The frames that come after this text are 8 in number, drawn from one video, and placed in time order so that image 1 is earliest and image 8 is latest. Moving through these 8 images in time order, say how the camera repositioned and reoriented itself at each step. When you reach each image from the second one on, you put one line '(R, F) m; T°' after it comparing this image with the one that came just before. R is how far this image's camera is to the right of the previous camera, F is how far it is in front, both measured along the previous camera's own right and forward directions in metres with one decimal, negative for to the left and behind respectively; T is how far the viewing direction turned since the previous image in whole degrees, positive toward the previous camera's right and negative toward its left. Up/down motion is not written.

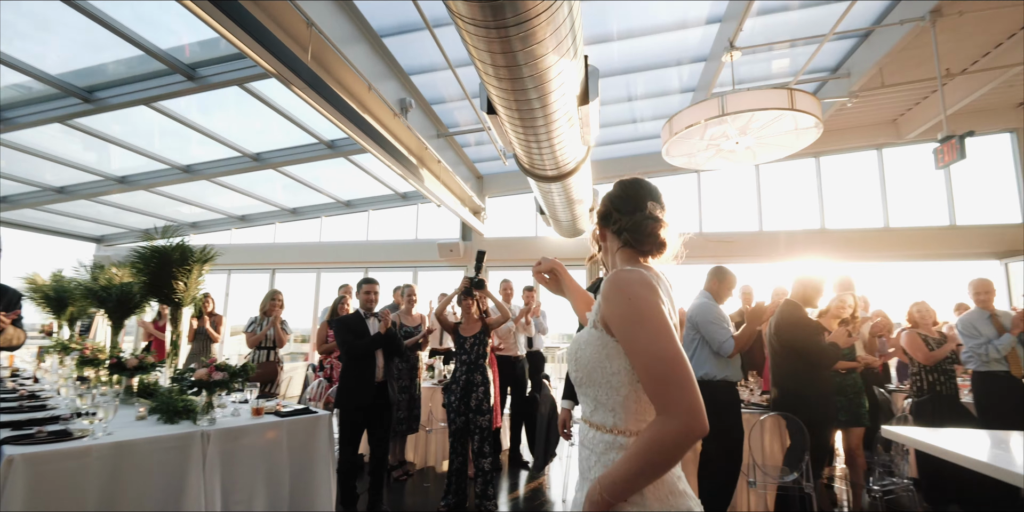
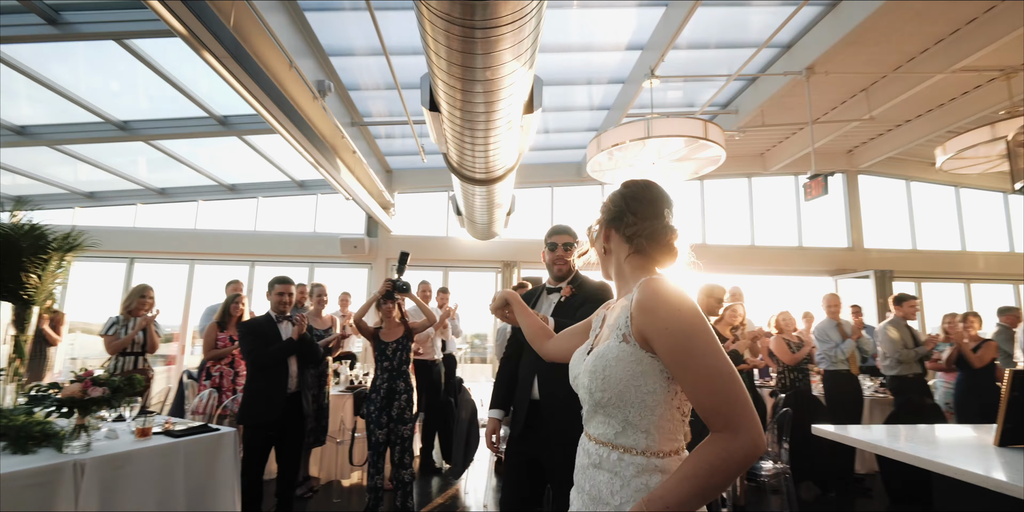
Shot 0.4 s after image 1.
(-0.4, +0.1) m; +14°
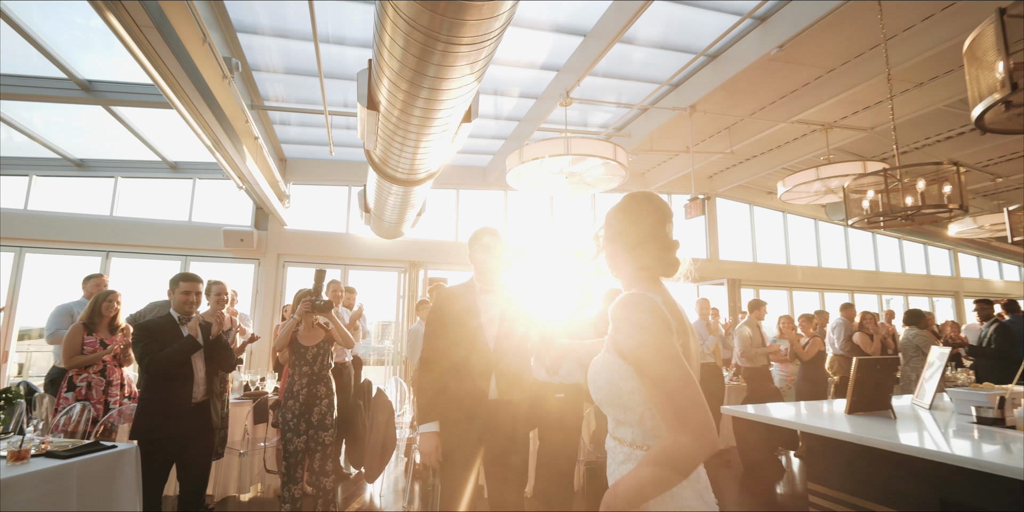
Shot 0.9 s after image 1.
(-0.4, -0.1) m; +15°
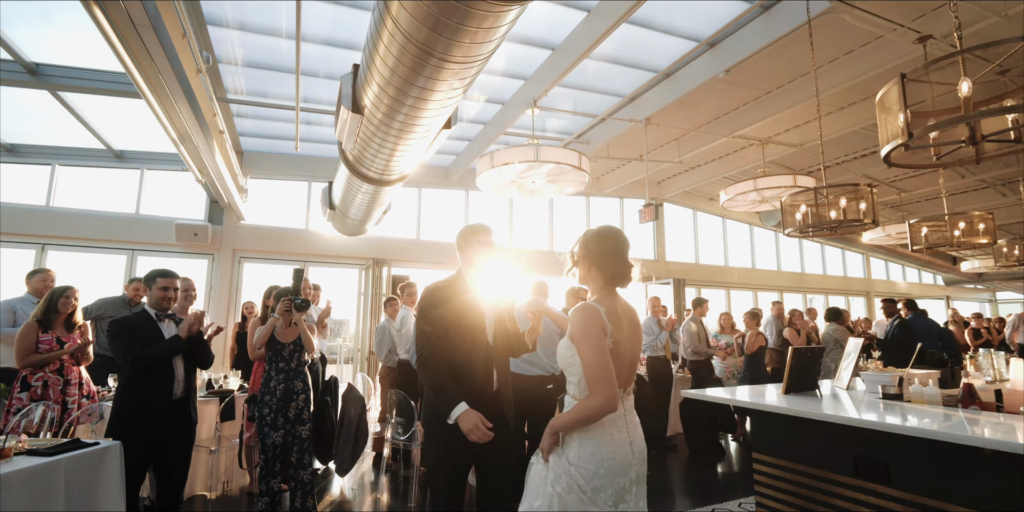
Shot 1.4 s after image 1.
(-0.2, -0.2) m; +6°
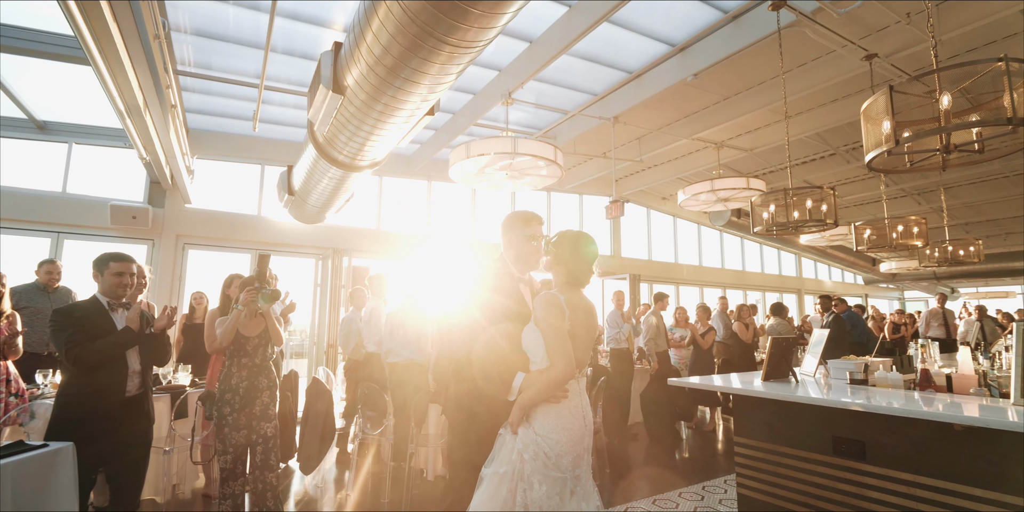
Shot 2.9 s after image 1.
(-0.3, 0.0) m; +7°
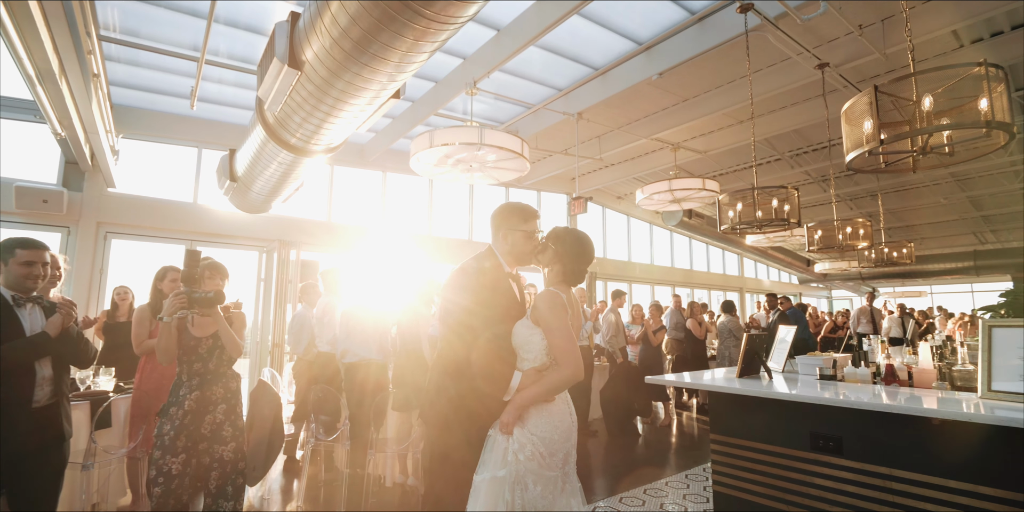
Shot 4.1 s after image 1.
(-0.2, +0.2) m; +6°
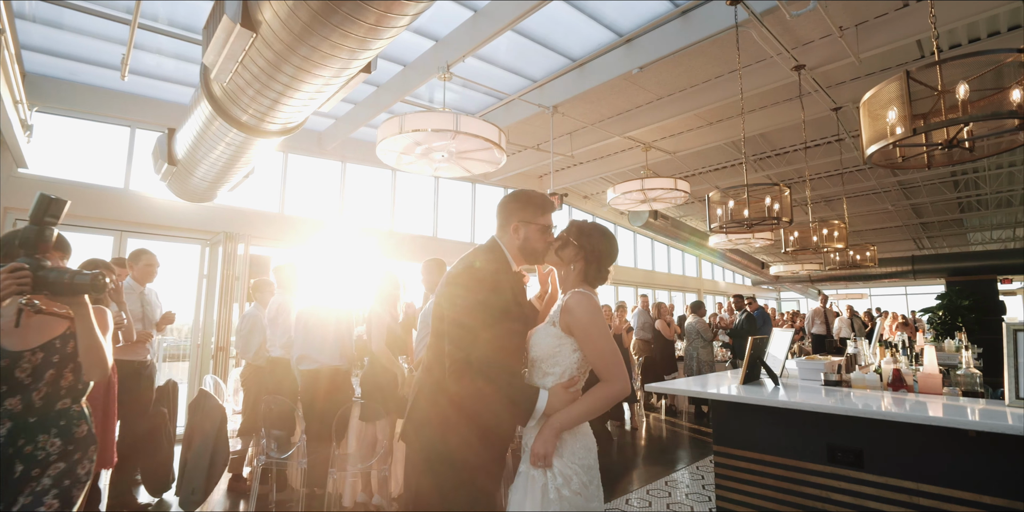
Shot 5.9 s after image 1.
(-0.2, +0.3) m; +5°
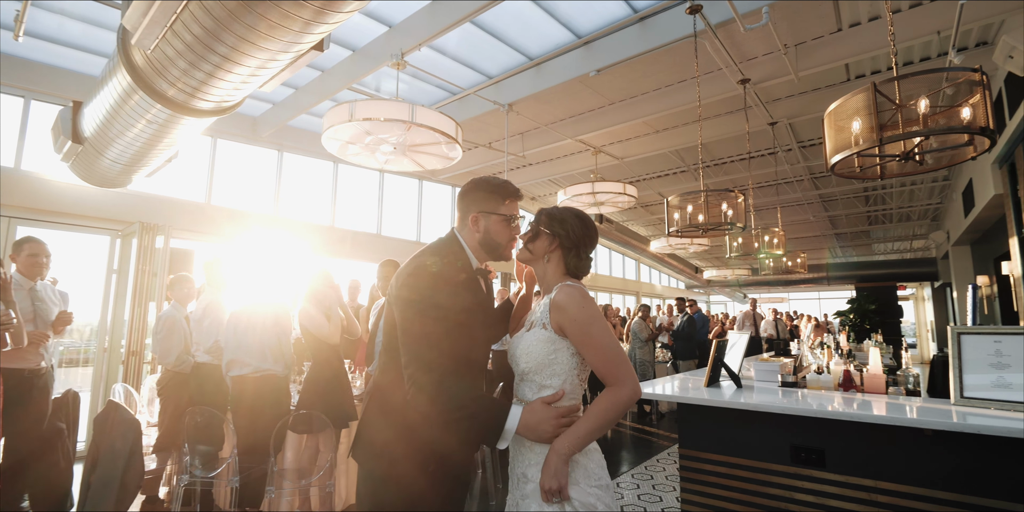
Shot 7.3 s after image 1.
(-0.2, +0.2) m; +7°
